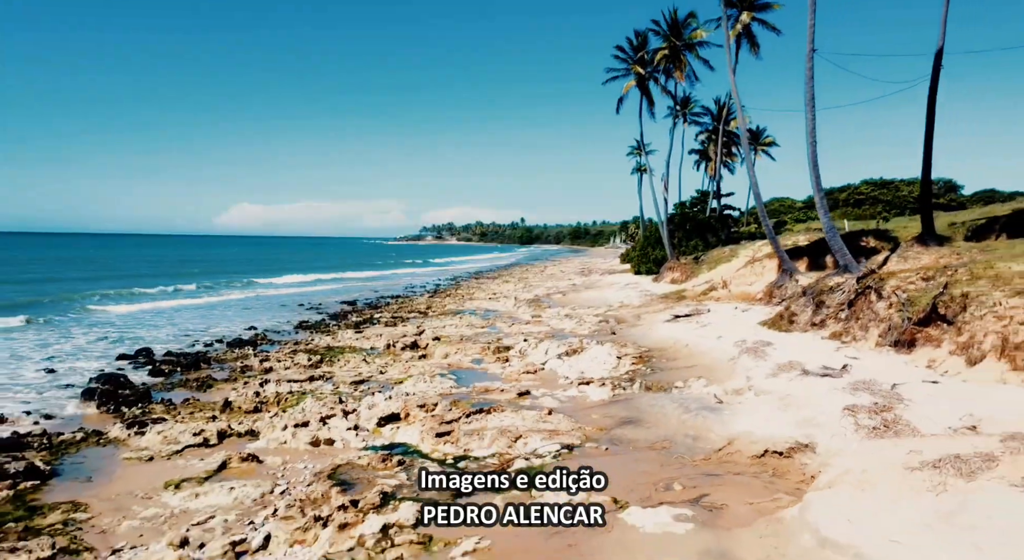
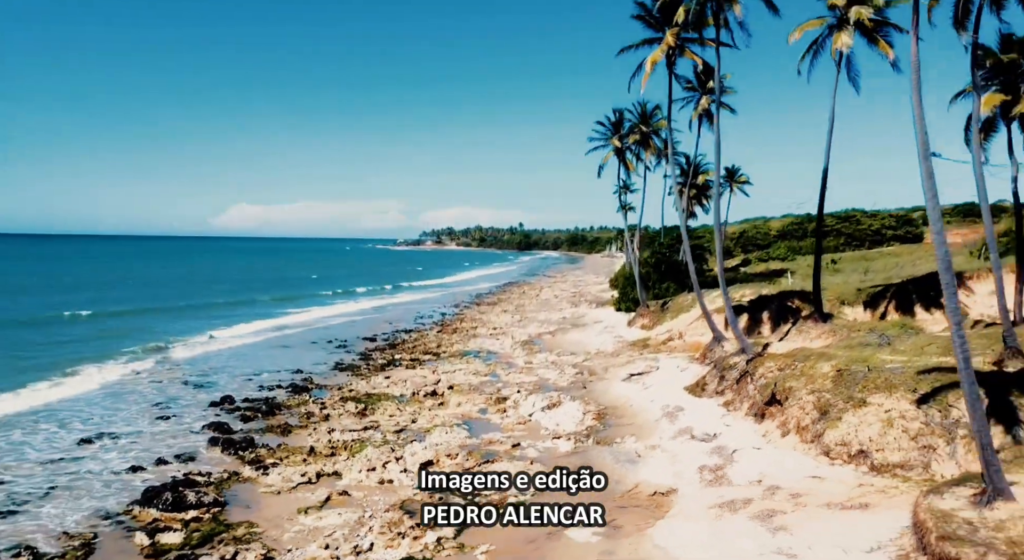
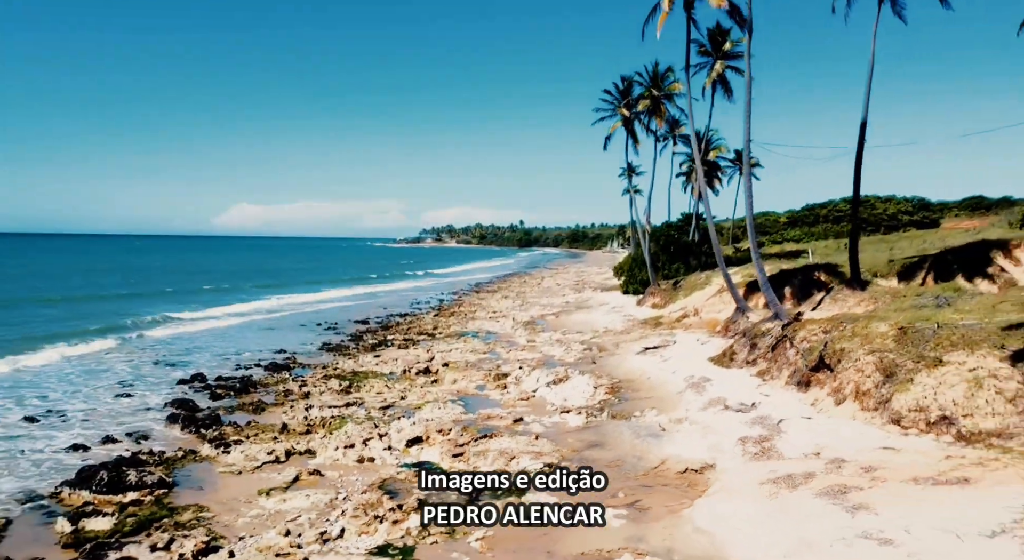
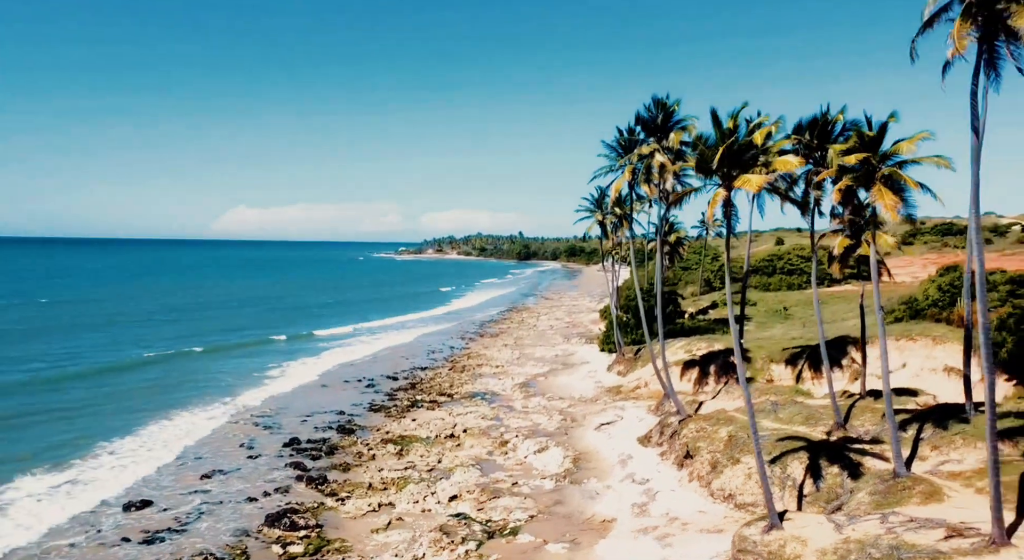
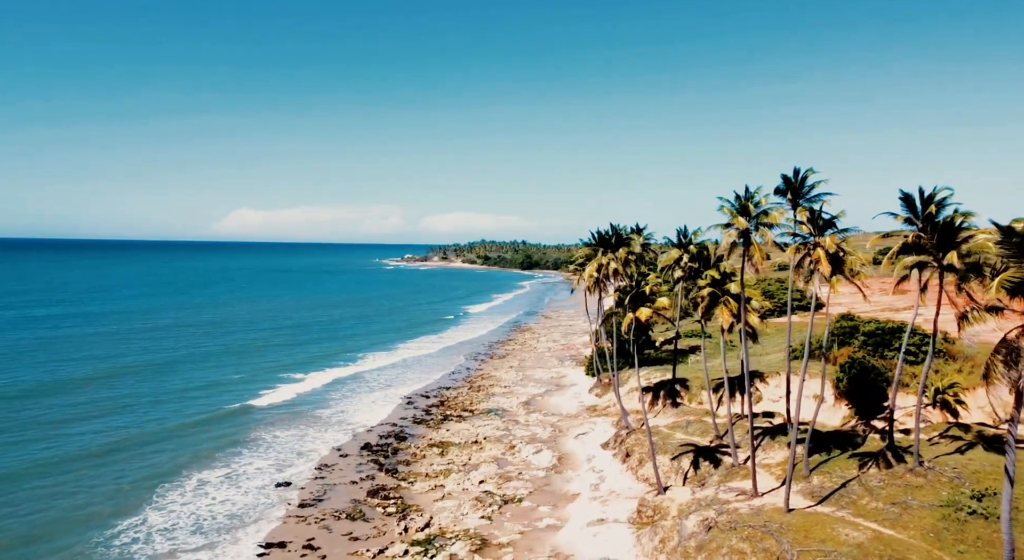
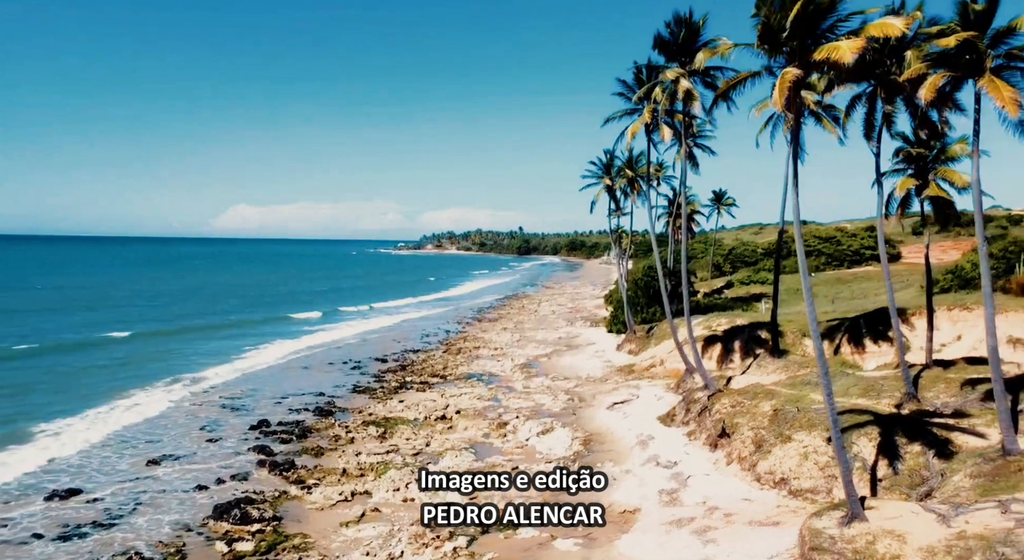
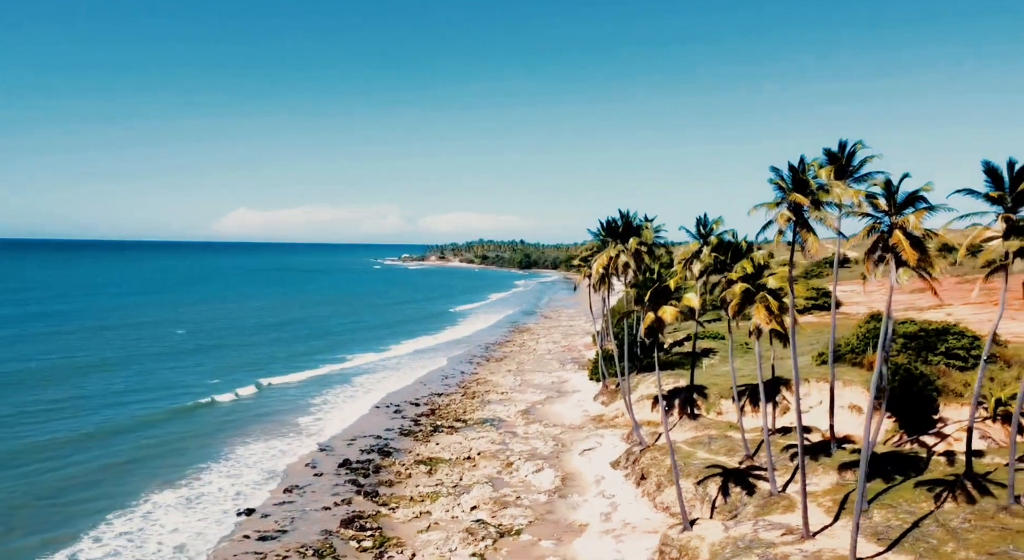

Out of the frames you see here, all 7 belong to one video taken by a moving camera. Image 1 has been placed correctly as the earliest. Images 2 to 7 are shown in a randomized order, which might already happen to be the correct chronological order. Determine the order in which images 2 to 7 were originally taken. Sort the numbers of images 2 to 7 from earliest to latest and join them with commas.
3, 2, 6, 4, 7, 5
